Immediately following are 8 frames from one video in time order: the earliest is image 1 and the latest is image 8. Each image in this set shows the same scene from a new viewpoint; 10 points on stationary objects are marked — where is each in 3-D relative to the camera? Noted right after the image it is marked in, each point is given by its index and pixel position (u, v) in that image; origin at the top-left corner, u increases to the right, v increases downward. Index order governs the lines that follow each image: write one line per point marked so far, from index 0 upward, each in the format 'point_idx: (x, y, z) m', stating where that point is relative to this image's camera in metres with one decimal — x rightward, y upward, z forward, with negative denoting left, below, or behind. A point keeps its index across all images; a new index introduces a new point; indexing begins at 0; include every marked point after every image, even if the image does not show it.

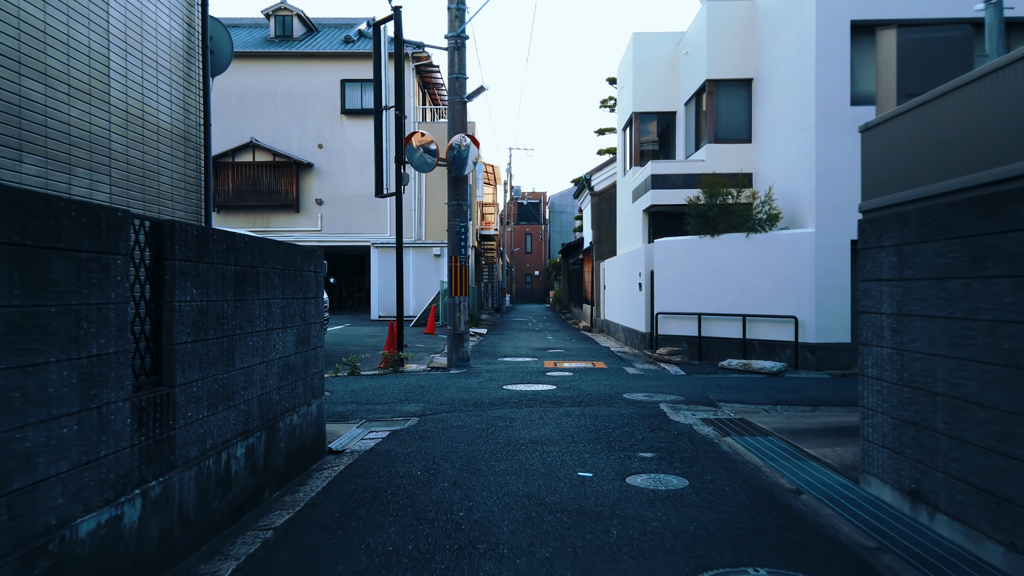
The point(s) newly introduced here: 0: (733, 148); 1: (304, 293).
0: (+4.2, +2.6, +14.1) m
1: (-1.6, 0.0, +5.7) m
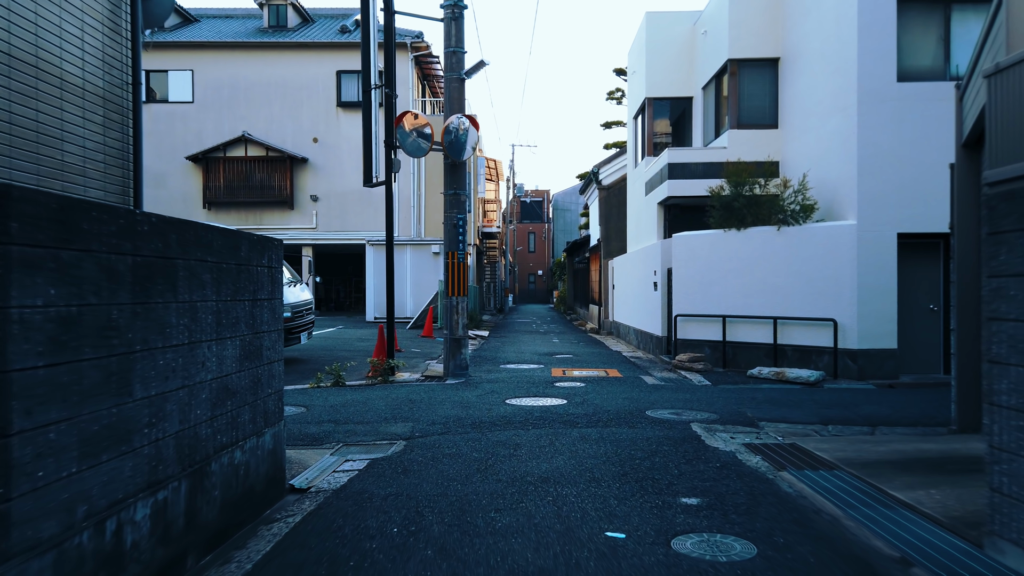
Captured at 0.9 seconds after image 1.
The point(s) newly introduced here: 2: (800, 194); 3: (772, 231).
0: (+4.2, +2.6, +12.9) m
1: (-1.6, 0.0, +4.5) m
2: (+4.1, +1.4, +10.8) m
3: (+3.7, +0.8, +10.7) m
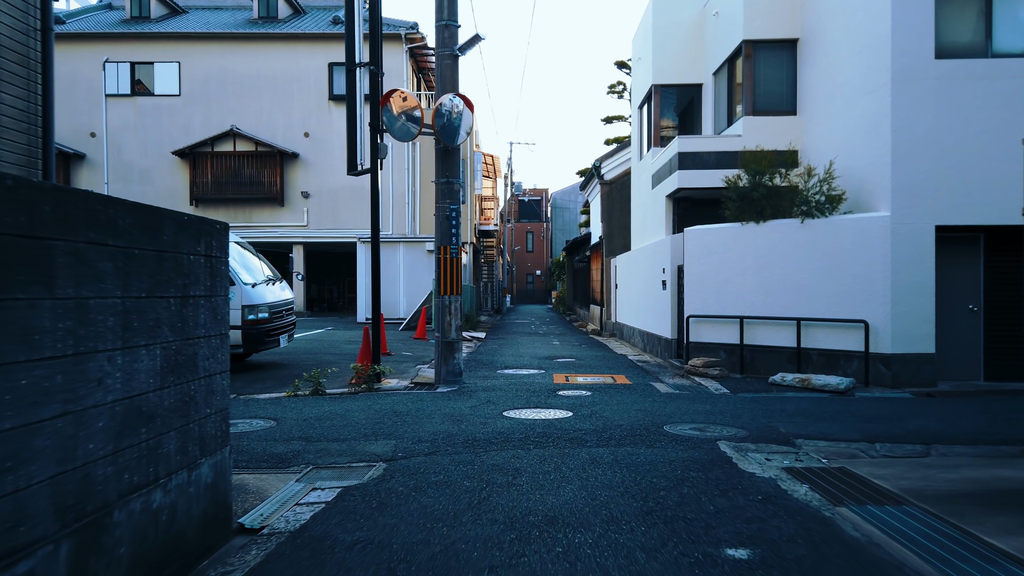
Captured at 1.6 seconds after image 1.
0: (+4.2, +2.6, +12.0) m
1: (-1.6, 0.0, +3.5) m
2: (+4.1, +1.4, +9.8) m
3: (+3.7, +0.8, +9.8) m
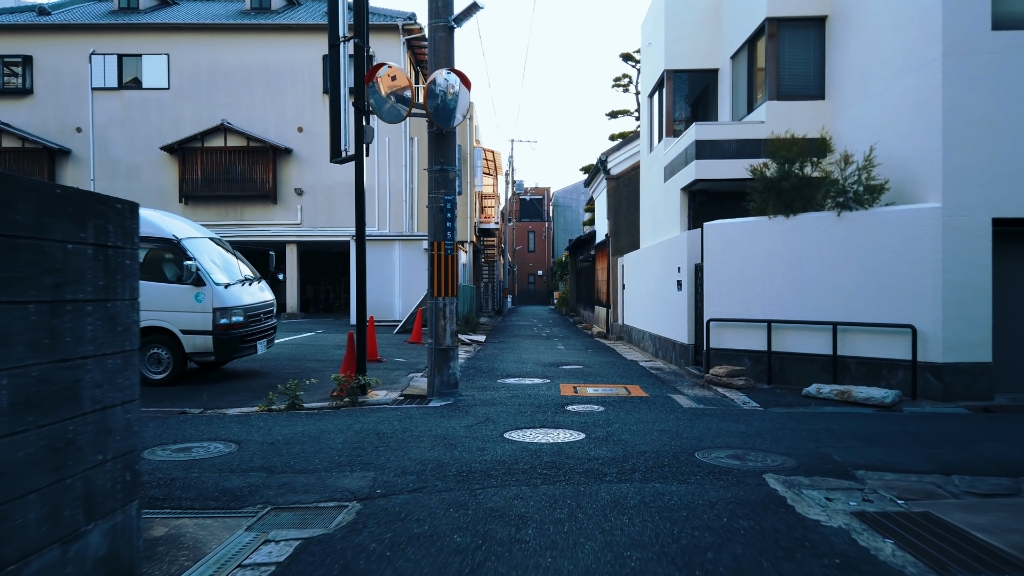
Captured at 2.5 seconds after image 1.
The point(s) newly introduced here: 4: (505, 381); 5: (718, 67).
0: (+4.2, +2.6, +10.9) m
1: (-1.5, 0.0, +2.5) m
2: (+4.1, +1.4, +8.8) m
3: (+3.7, +0.8, +8.8) m
4: (-0.1, -1.2, +9.7) m
5: (+3.7, +4.0, +13.6) m
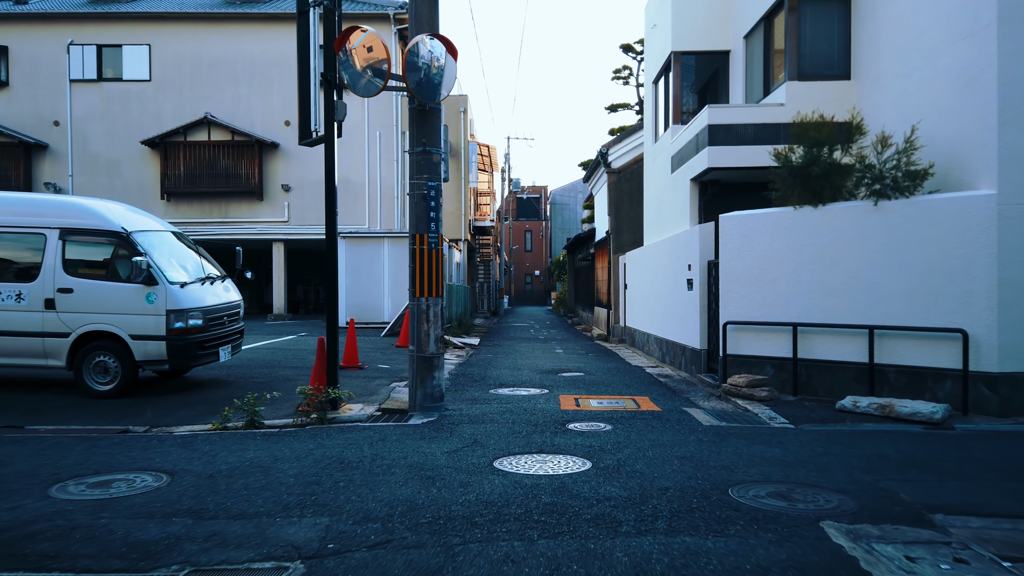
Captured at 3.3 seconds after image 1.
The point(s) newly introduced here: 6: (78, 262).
0: (+4.1, +2.6, +9.9) m
1: (-1.6, 0.0, +1.5) m
2: (+4.1, +1.4, +7.8) m
3: (+3.7, +0.8, +7.8) m
4: (-0.2, -1.2, +8.7) m
5: (+3.6, +4.0, +12.6) m
6: (-4.6, +0.3, +8.1) m
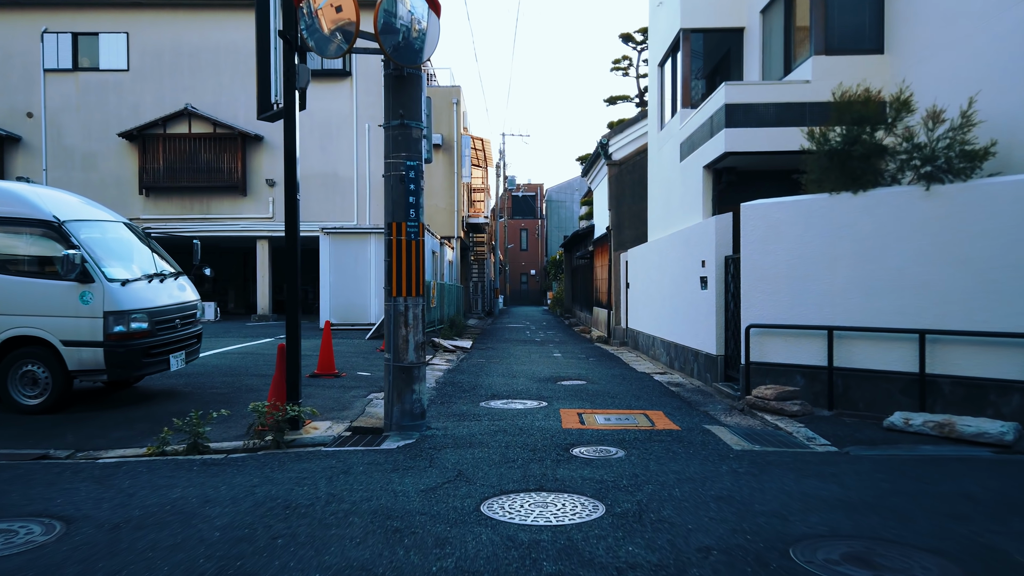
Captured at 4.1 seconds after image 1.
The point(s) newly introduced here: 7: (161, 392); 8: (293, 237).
0: (+4.1, +2.7, +8.9) m
1: (-1.6, 0.0, +0.4) m
2: (+4.0, +1.4, +6.7) m
3: (+3.6, +0.9, +6.7) m
4: (-0.2, -1.2, +7.6) m
5: (+3.5, +4.0, +11.5) m
6: (-4.7, +0.3, +7.0) m
7: (-3.8, -1.1, +8.0) m
8: (-1.8, +0.4, +6.1) m
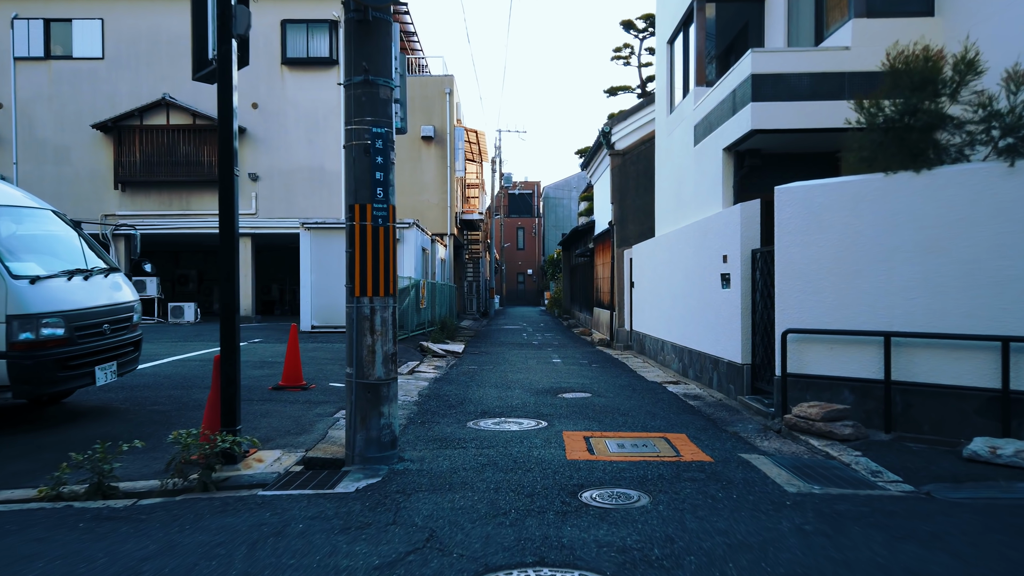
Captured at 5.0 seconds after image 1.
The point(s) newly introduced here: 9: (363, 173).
0: (+4.0, +2.7, +7.7) m
1: (-1.6, 0.0, -0.8) m
2: (+3.9, +1.4, +5.5) m
3: (+3.6, +0.9, +5.5) m
4: (-0.3, -1.2, +6.4) m
5: (+3.5, +4.0, +10.3) m
6: (-4.7, +0.3, +5.8) m
7: (-3.8, -1.1, +6.8) m
8: (-1.8, +0.4, +4.9) m
9: (-1.0, +0.8, +5.0) m
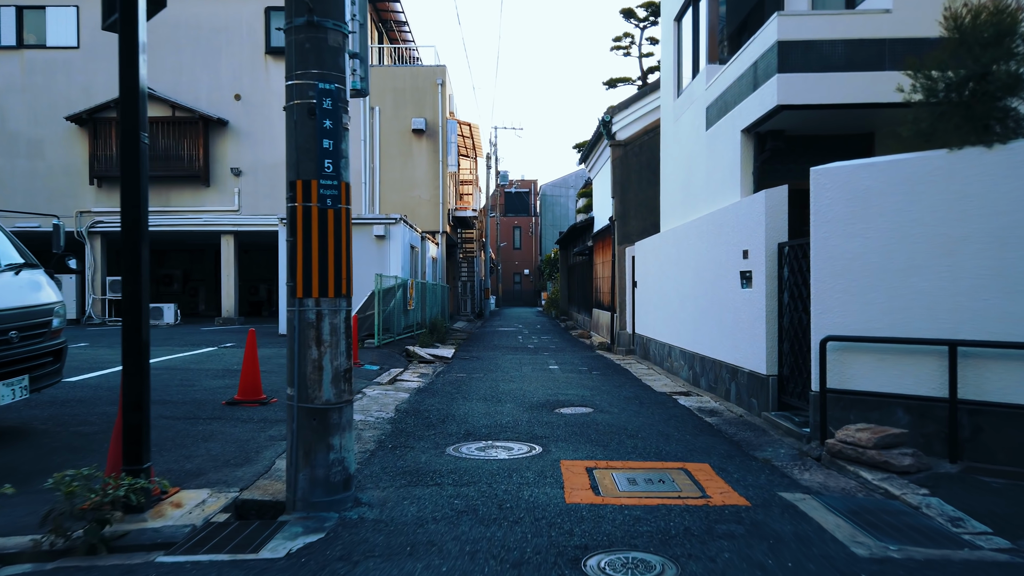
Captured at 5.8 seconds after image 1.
0: (+3.9, +2.7, +6.7) m
1: (-1.7, 0.0, -1.9) m
2: (+3.9, +1.4, +4.5) m
3: (+3.5, +0.9, +4.5) m
4: (-0.4, -1.2, +5.4) m
5: (+3.4, +4.0, +9.3) m
6: (-4.8, +0.3, +4.8) m
7: (-3.9, -1.1, +5.7) m
8: (-1.9, +0.4, +3.8) m
9: (-1.1, +0.8, +3.9) m
